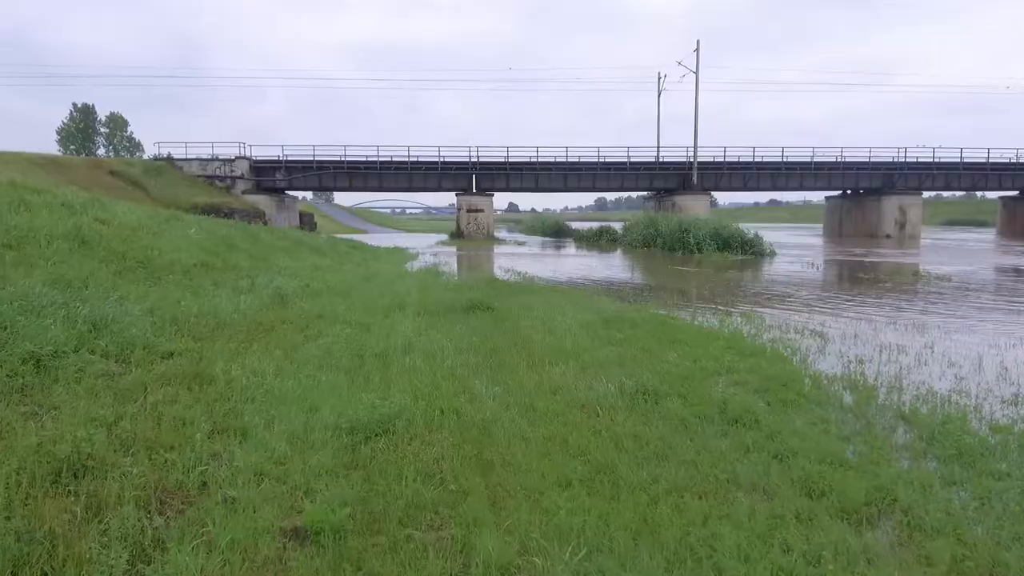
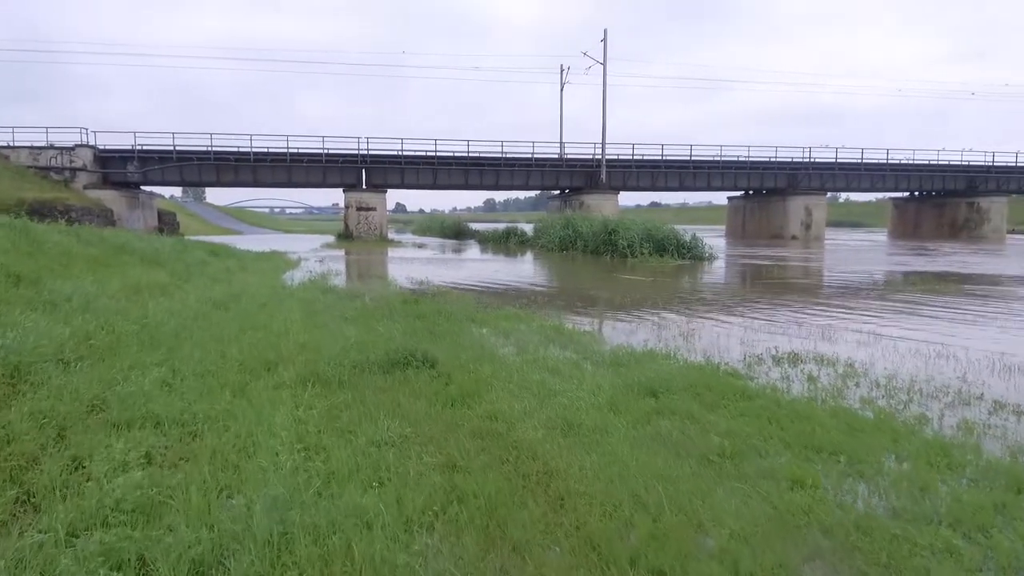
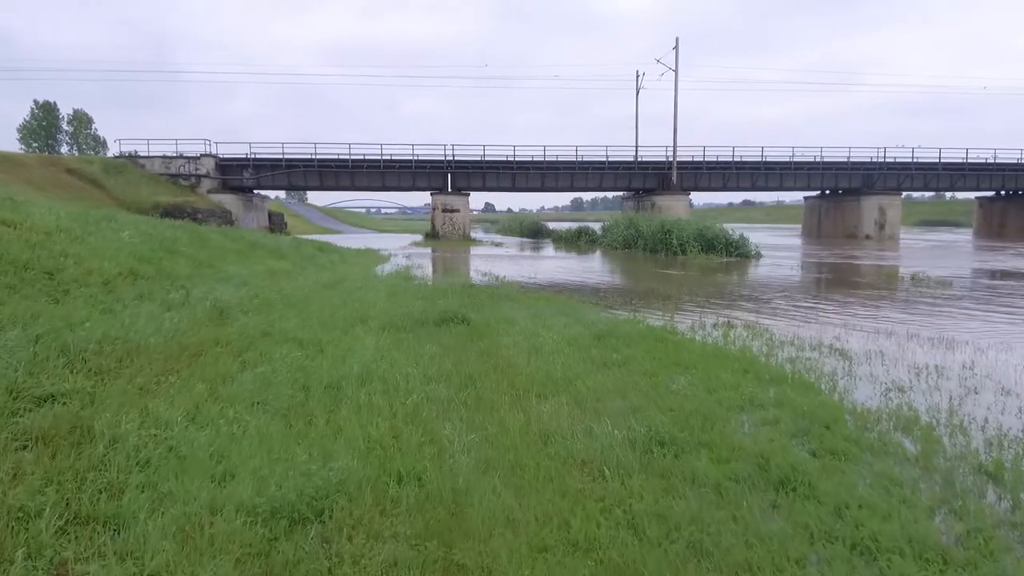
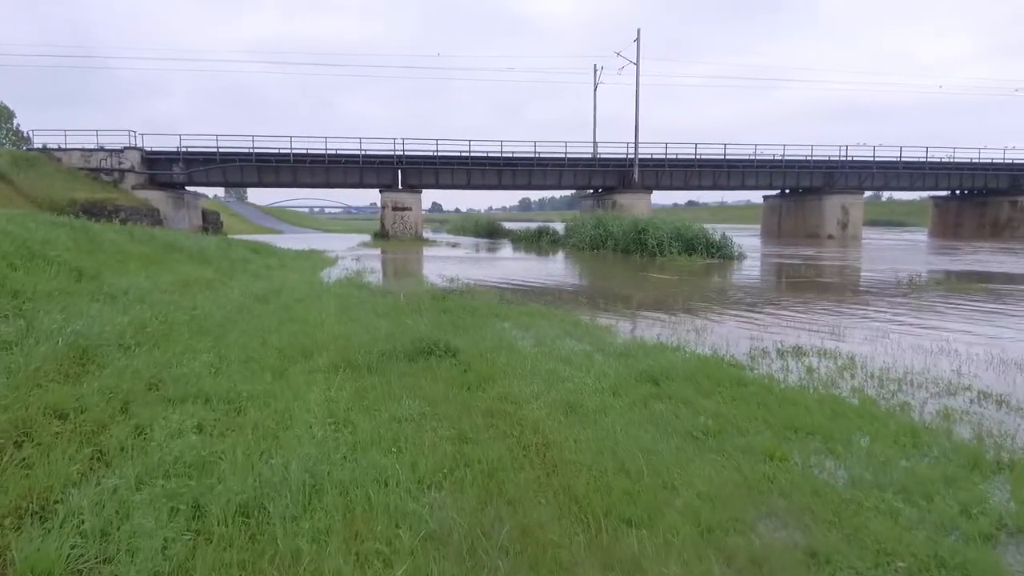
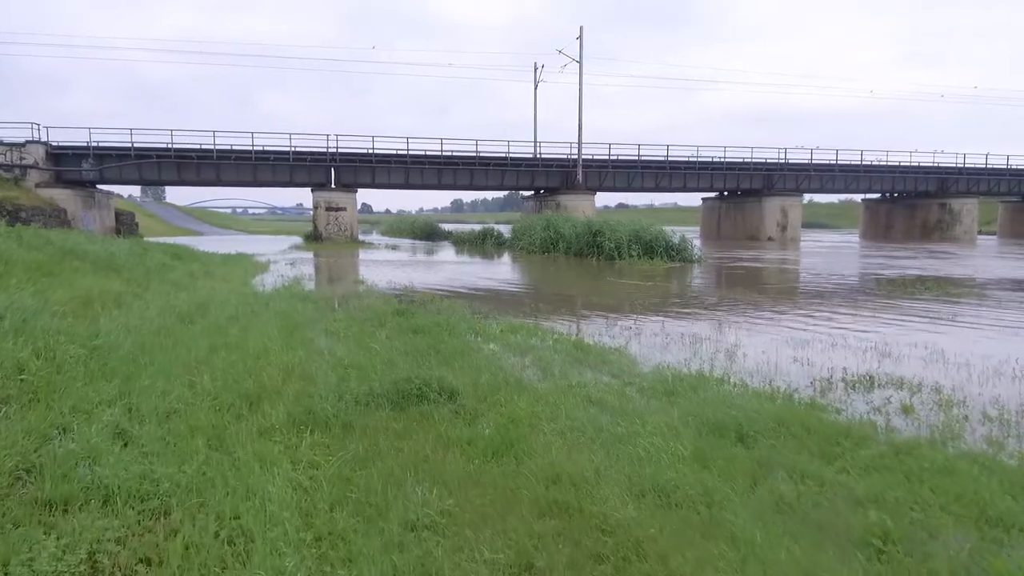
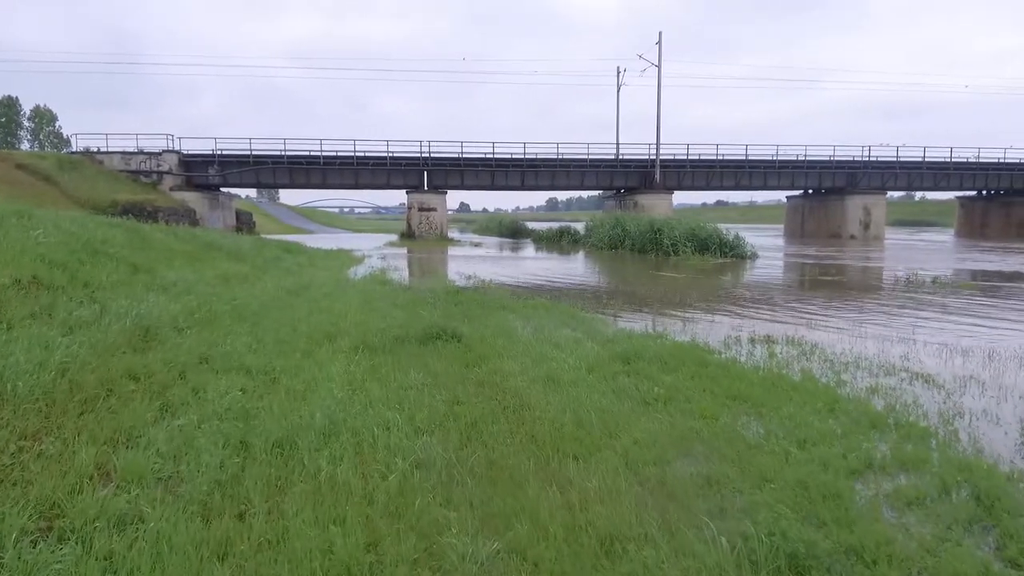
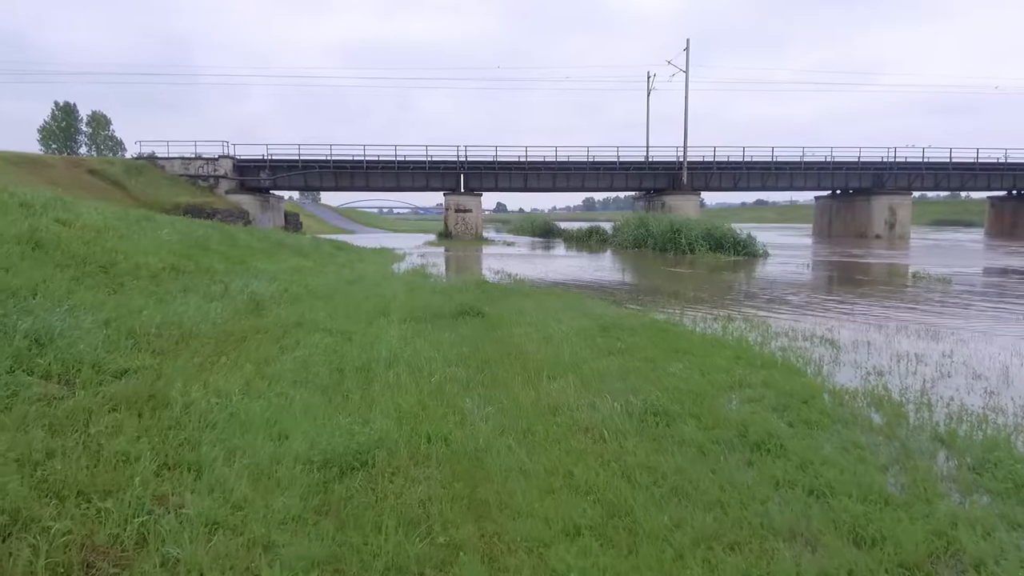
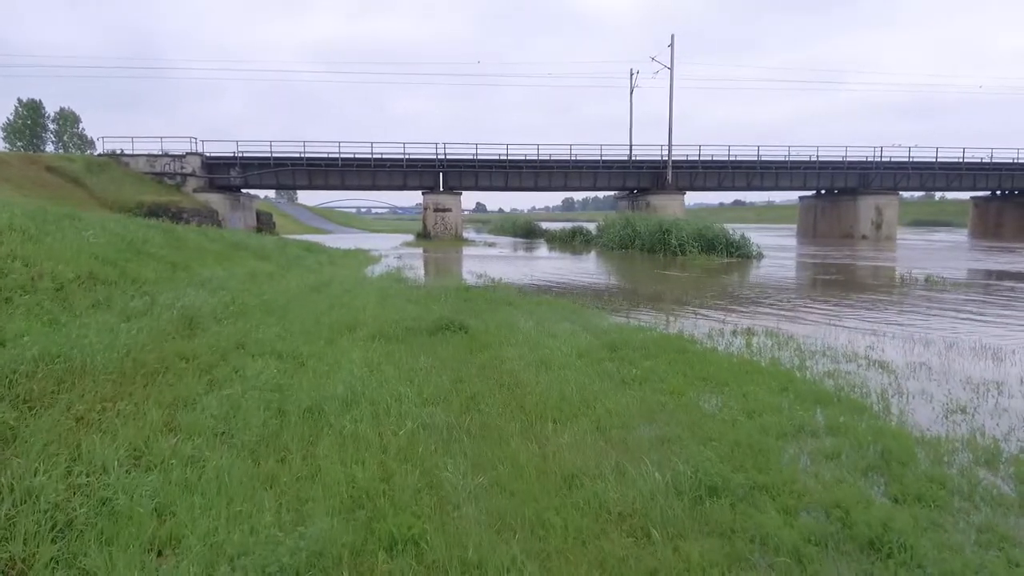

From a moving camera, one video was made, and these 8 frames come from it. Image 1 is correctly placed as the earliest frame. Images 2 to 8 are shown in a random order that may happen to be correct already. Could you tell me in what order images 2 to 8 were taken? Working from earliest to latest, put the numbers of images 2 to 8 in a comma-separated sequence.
7, 3, 8, 6, 4, 2, 5
